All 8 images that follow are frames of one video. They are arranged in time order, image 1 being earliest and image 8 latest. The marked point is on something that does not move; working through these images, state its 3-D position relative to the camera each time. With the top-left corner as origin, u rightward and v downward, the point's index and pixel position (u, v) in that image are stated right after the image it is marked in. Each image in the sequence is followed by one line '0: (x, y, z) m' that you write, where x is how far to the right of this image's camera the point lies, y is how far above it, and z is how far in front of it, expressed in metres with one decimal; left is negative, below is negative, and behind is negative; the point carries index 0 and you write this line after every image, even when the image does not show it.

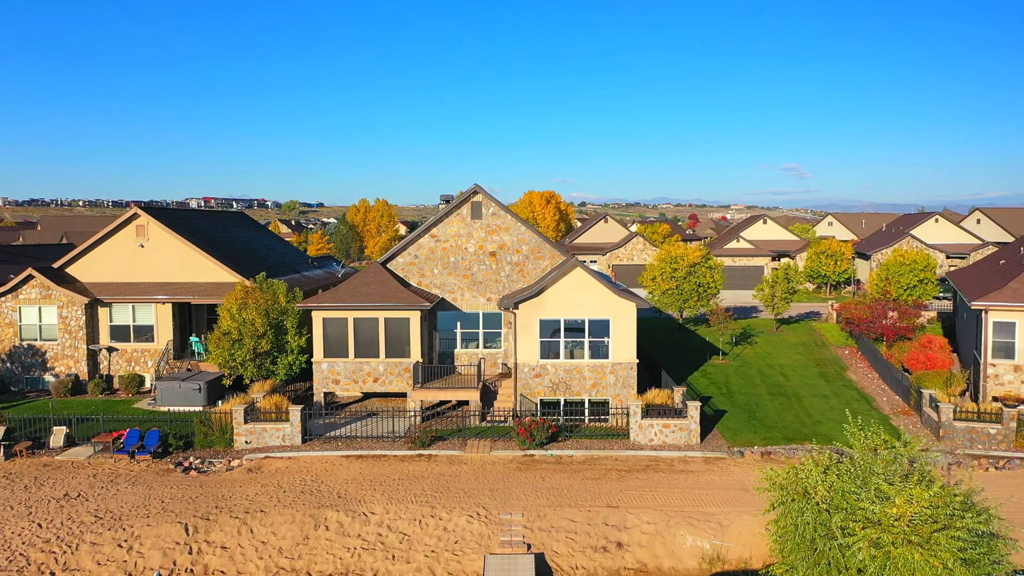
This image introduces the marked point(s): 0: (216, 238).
0: (-5.9, +1.0, +16.4) m
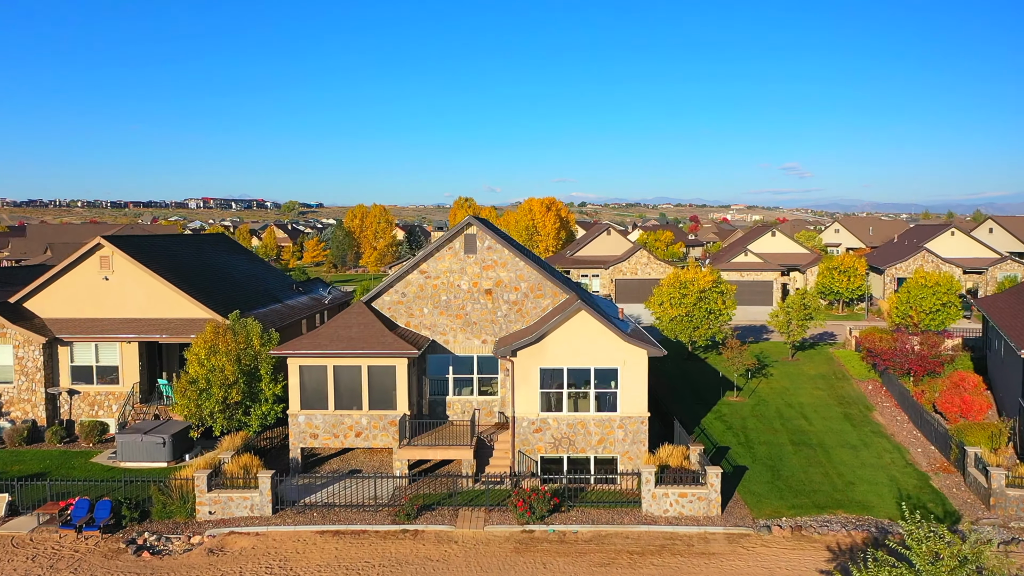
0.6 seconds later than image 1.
0: (-5.9, +0.4, +15.2) m
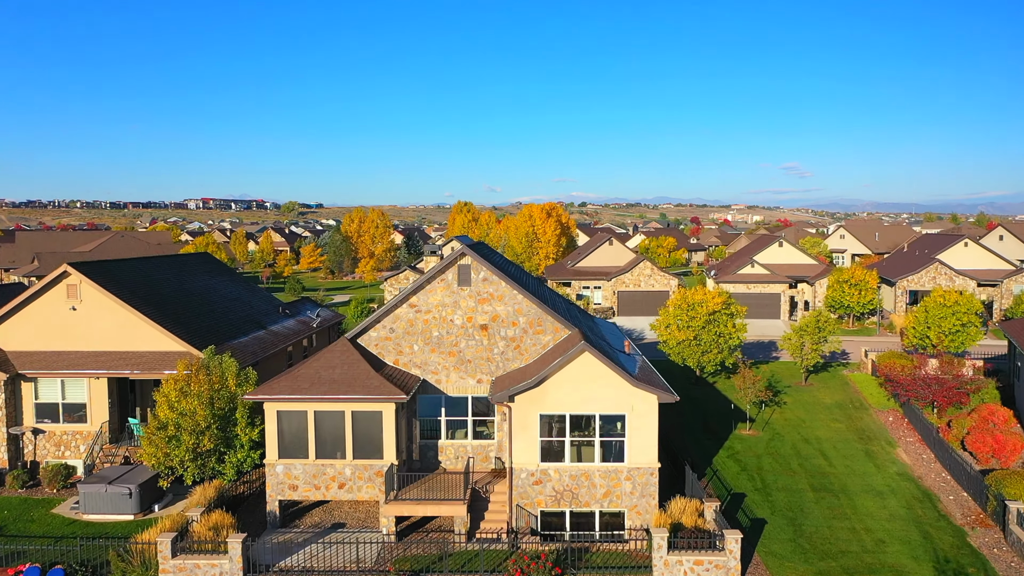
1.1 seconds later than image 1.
0: (-5.9, -0.1, +14.2) m
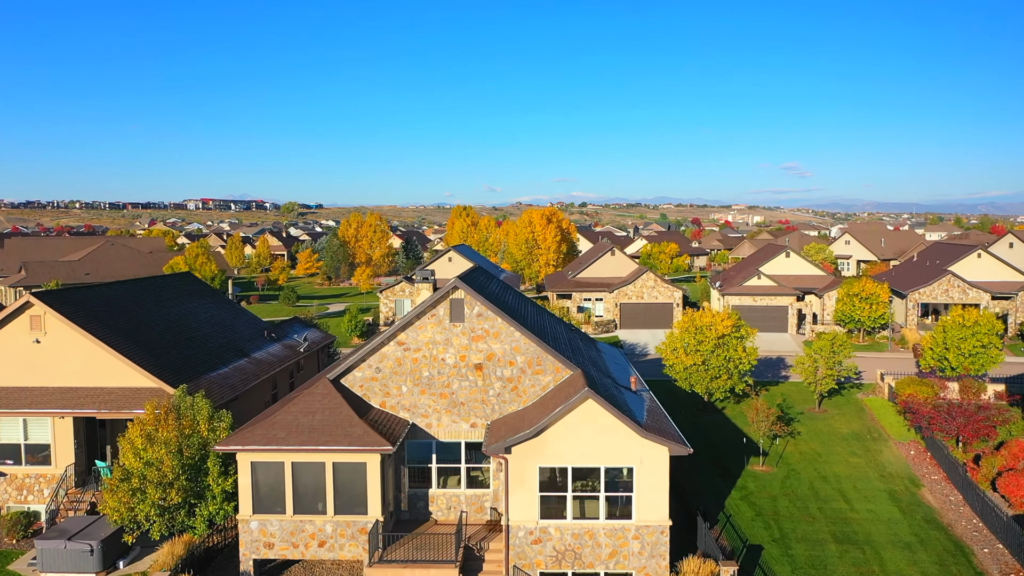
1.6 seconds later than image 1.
0: (-6.0, -0.5, +13.3) m
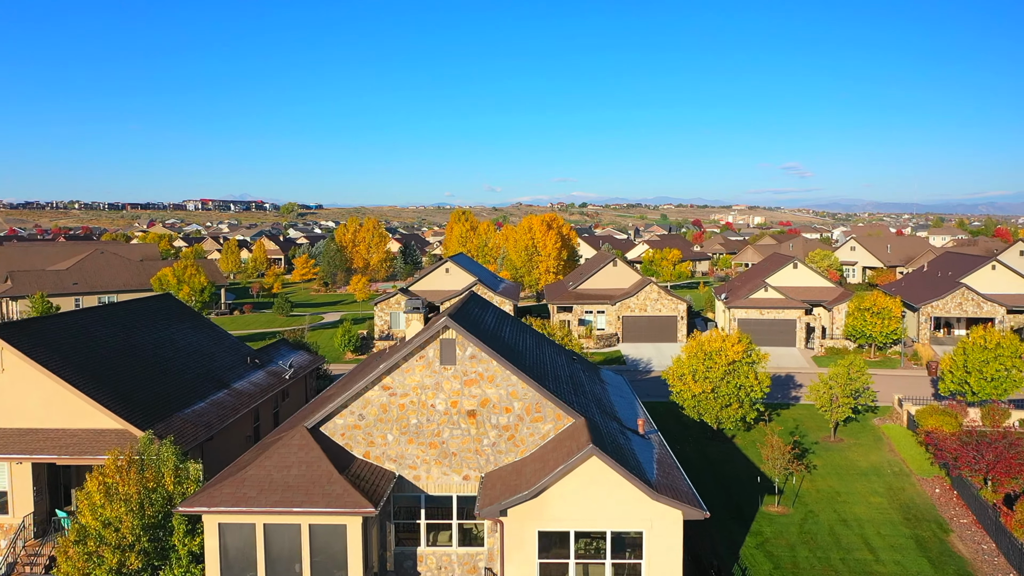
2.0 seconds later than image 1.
0: (-6.0, -1.0, +12.3) m
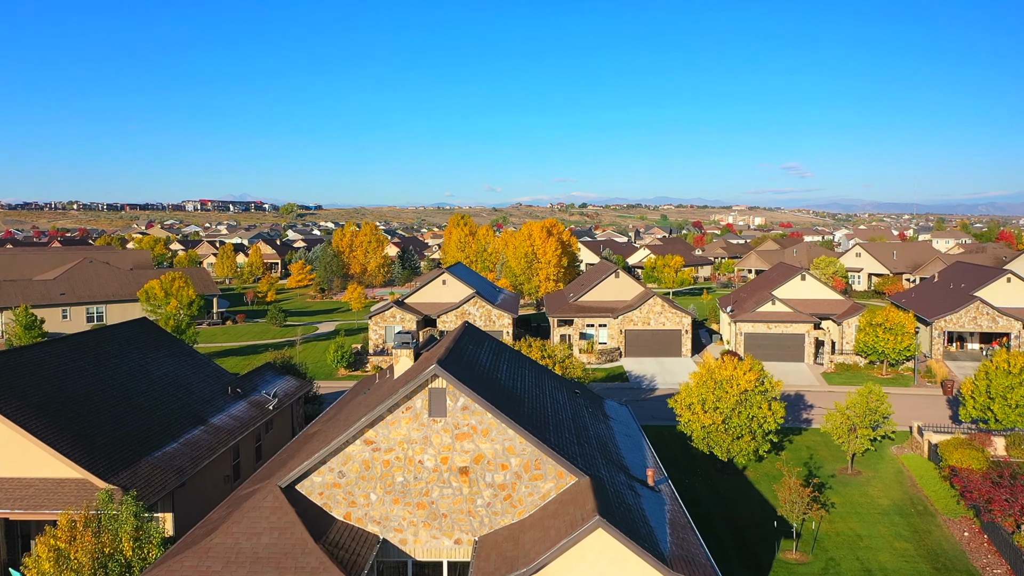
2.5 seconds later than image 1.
0: (-6.1, -1.4, +11.4) m
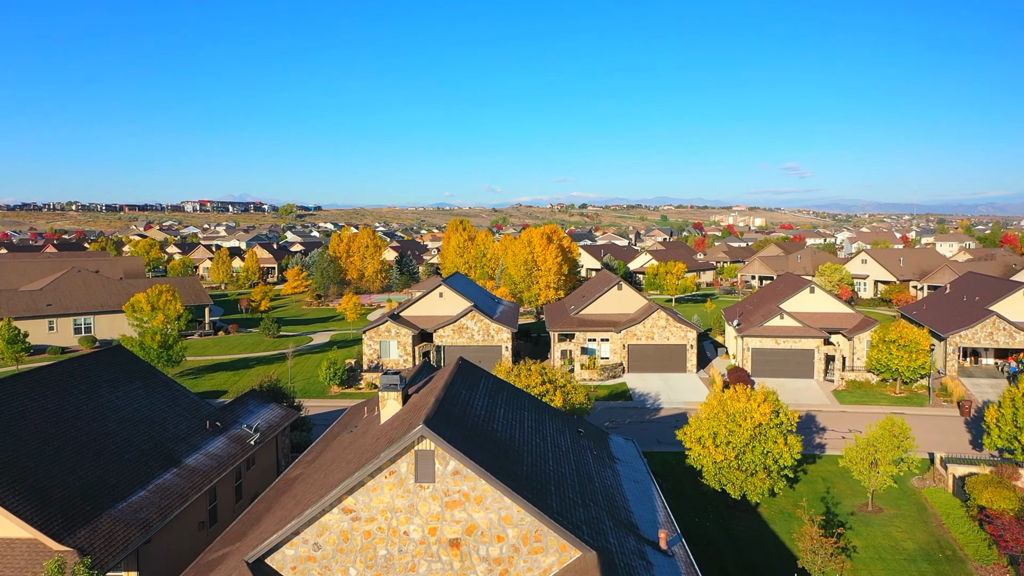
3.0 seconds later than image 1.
0: (-6.1, -1.9, +10.4) m
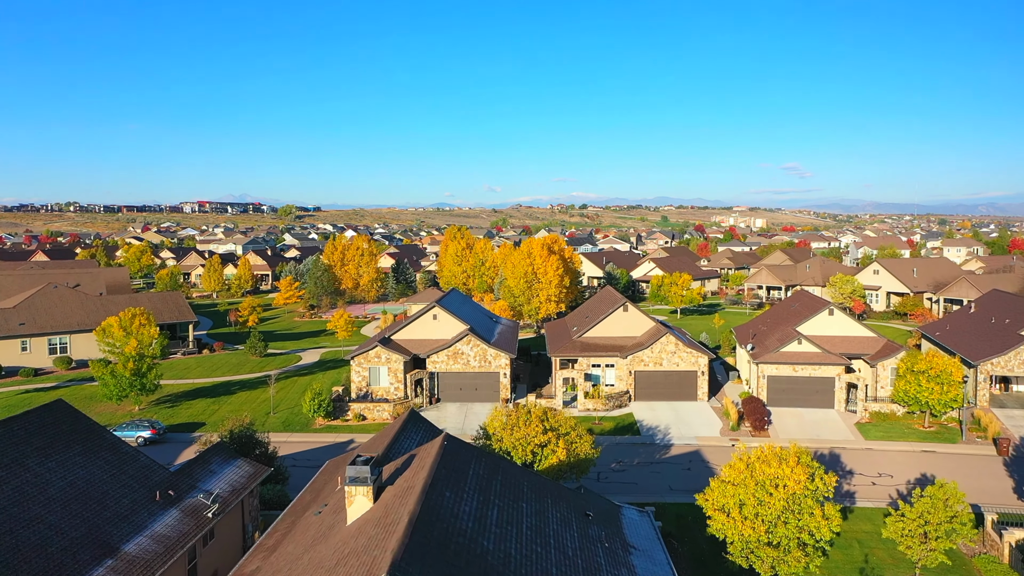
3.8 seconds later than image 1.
0: (-6.1, -2.6, +8.6) m
